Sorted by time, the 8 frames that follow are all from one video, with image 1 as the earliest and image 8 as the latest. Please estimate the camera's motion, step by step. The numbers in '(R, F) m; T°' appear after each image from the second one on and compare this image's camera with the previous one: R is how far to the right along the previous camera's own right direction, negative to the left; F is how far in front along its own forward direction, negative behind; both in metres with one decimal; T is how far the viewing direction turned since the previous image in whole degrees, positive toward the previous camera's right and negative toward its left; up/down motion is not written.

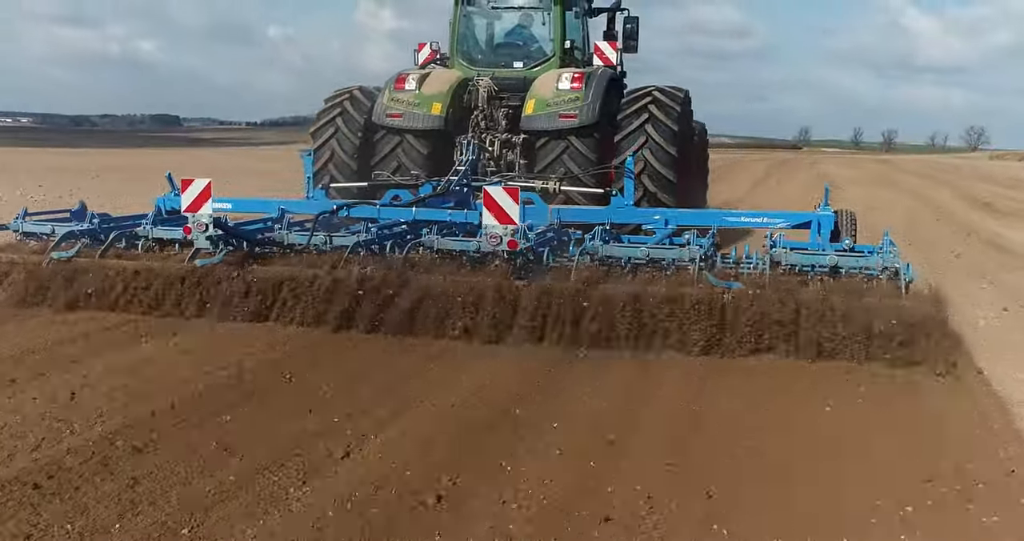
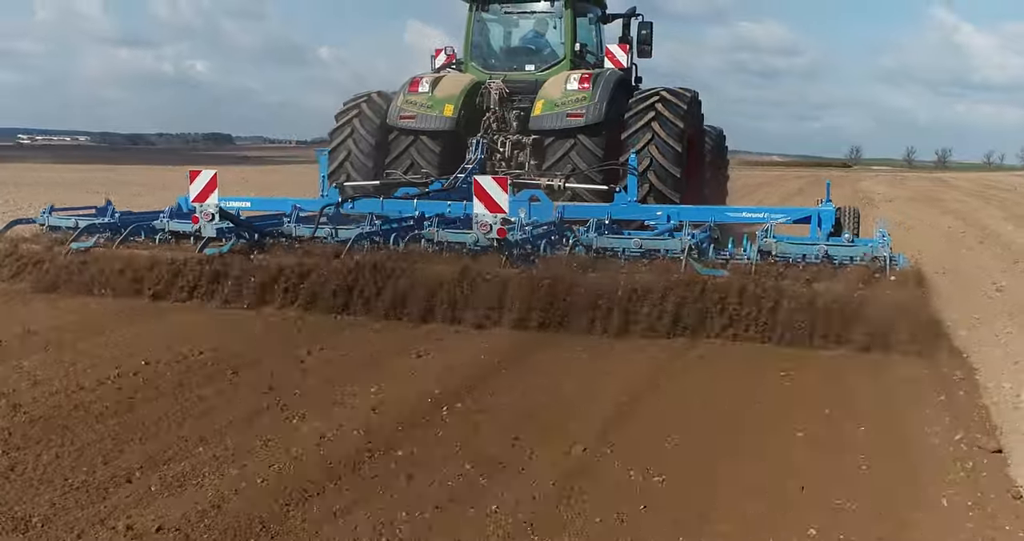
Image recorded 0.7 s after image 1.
(+0.3, -0.1) m; -3°
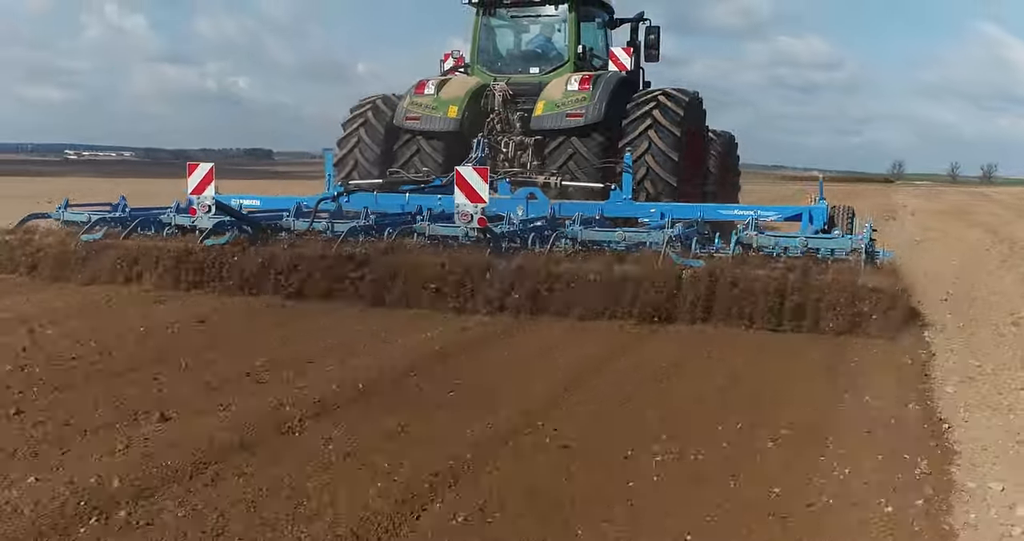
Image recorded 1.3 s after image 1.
(+0.3, -0.1) m; -2°
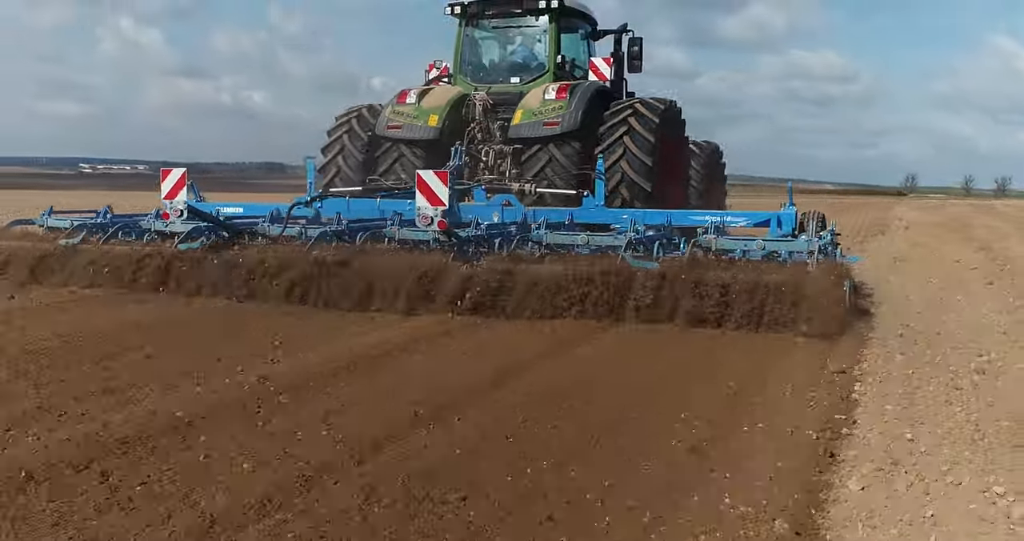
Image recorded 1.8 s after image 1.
(+0.3, -0.1) m; -1°
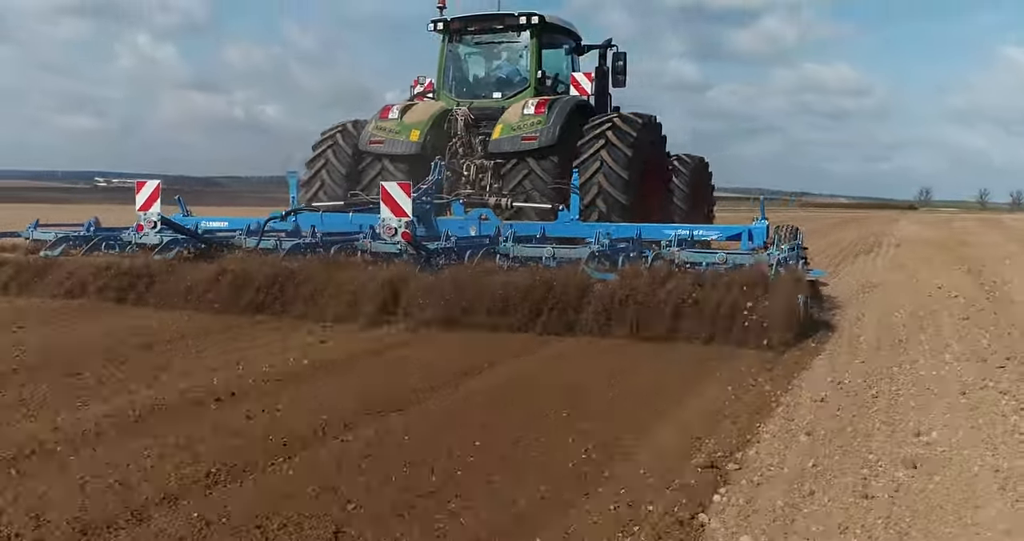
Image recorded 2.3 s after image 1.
(+0.3, -0.1) m; -1°
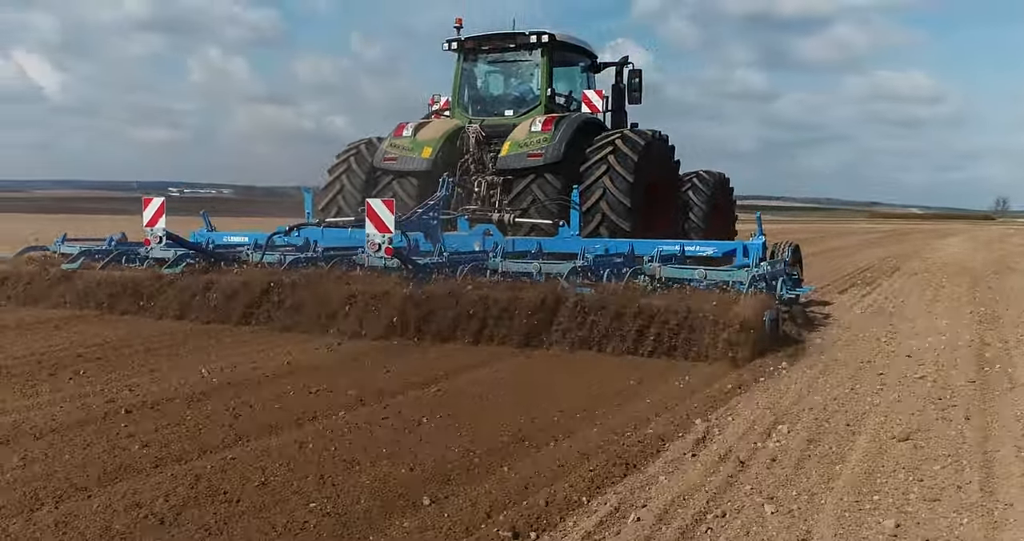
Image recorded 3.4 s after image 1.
(+0.5, -0.2) m; -4°
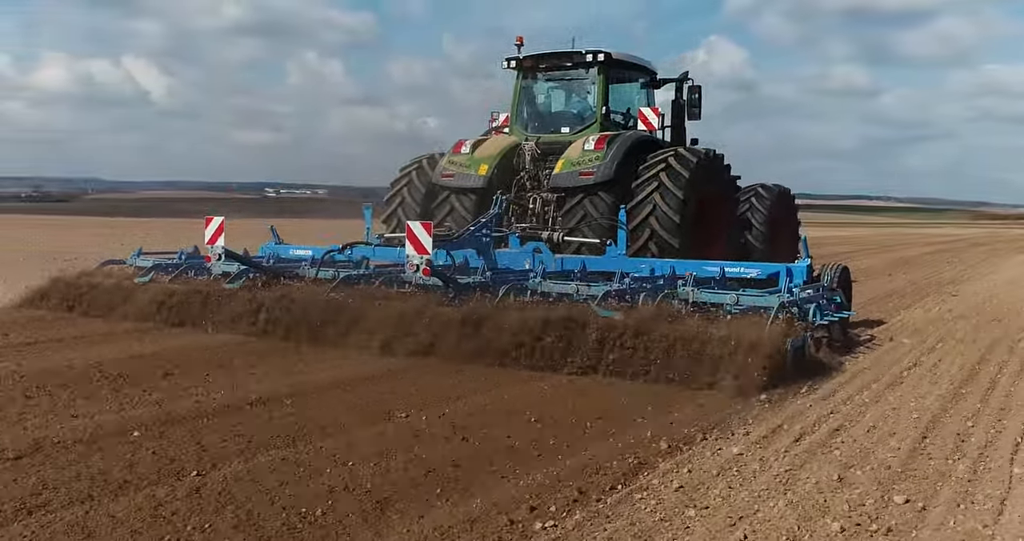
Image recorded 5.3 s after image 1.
(+0.3, -0.2) m; -5°
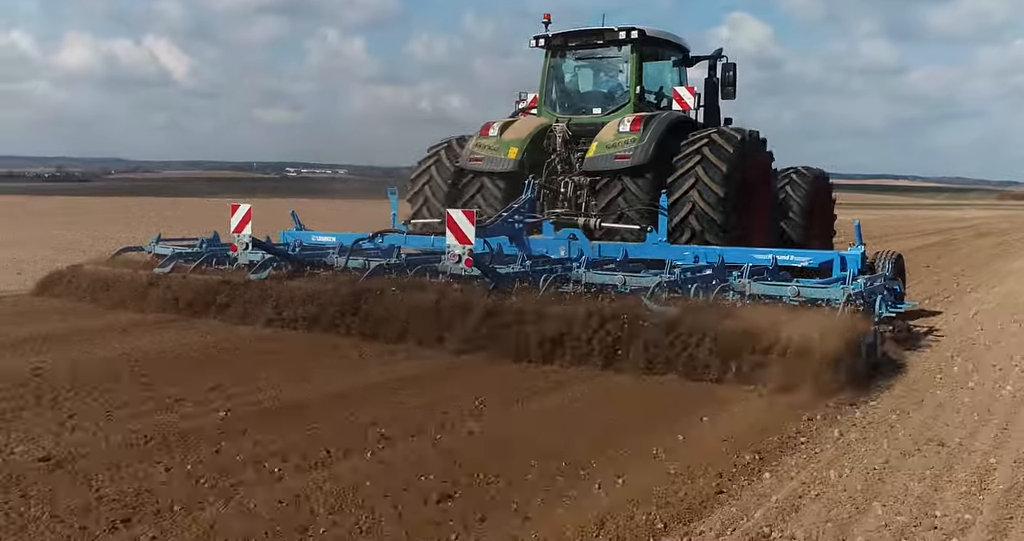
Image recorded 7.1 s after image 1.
(-0.1, +0.3) m; -1°
